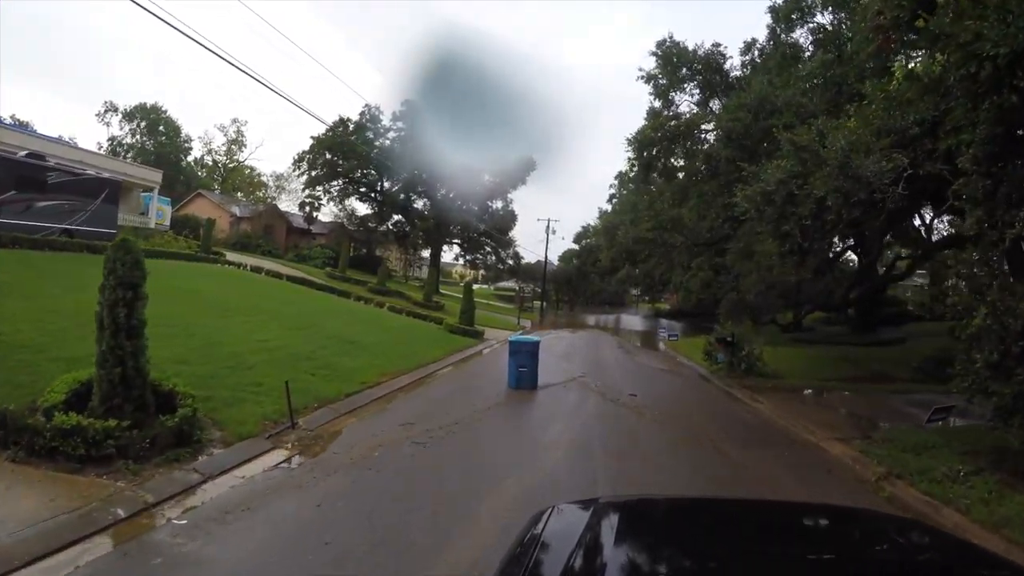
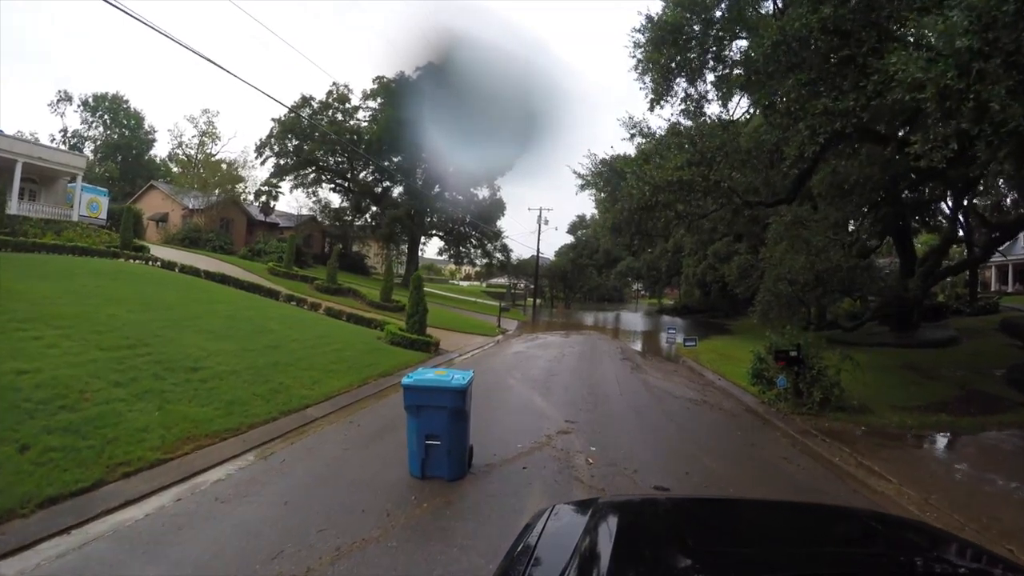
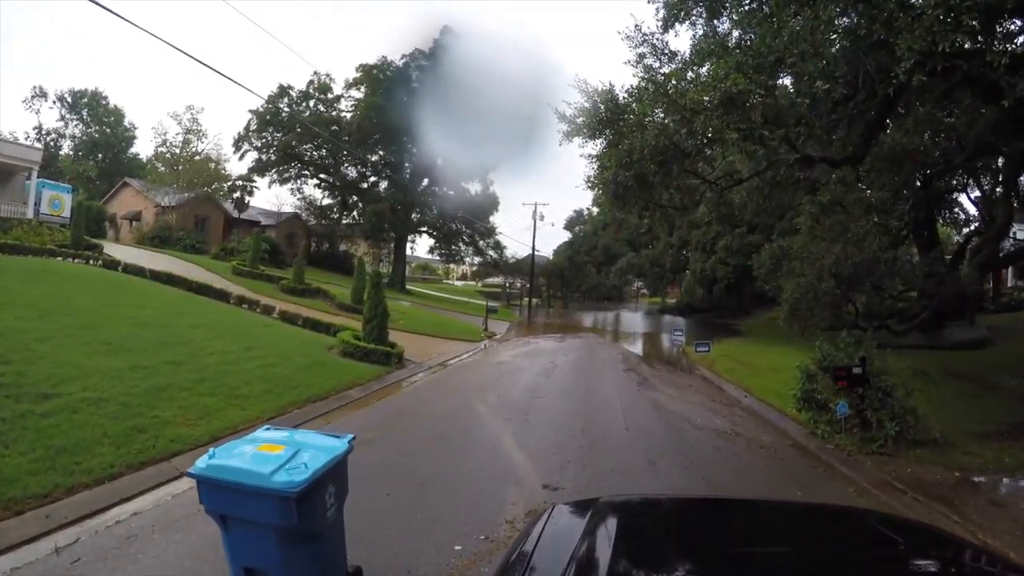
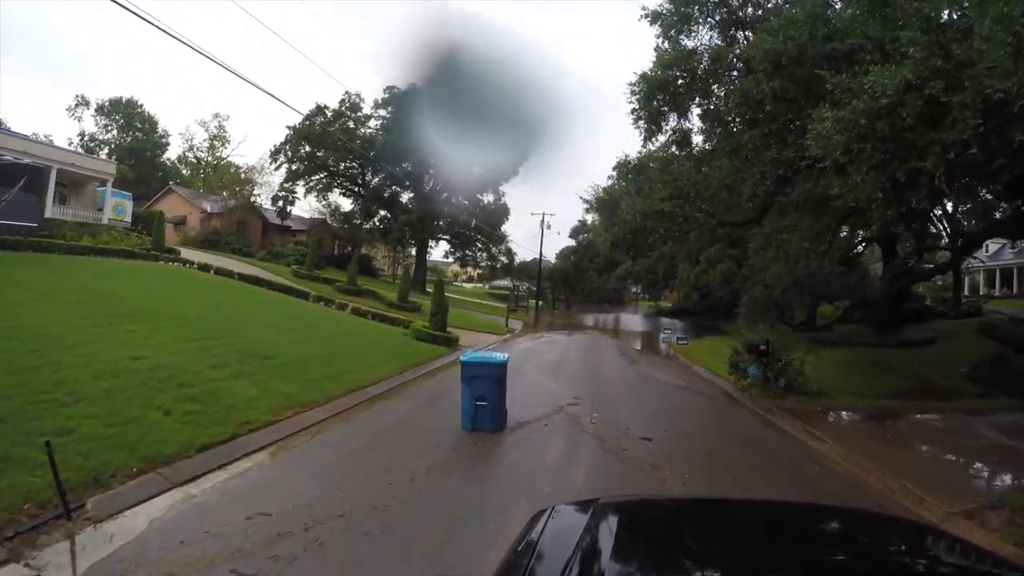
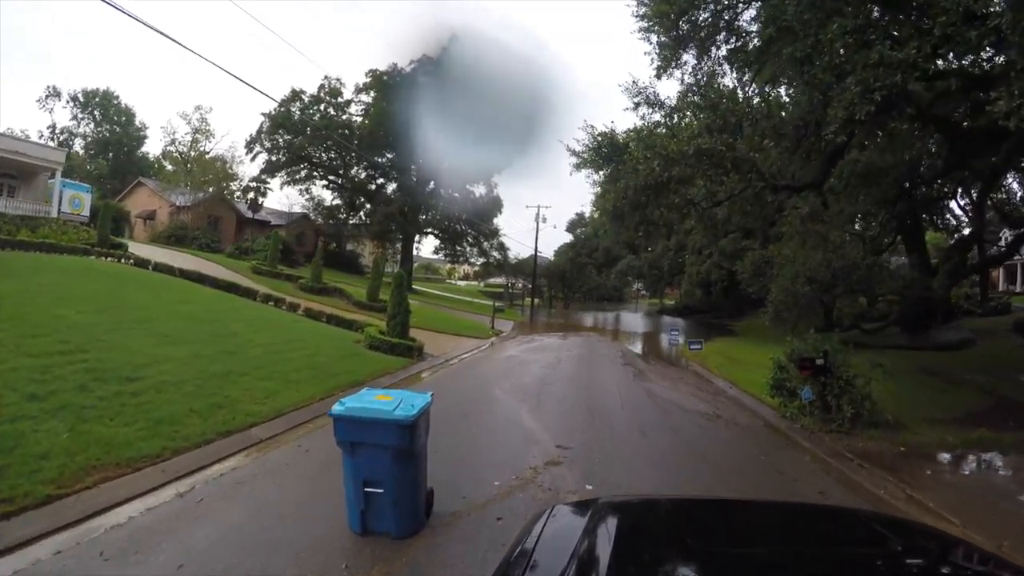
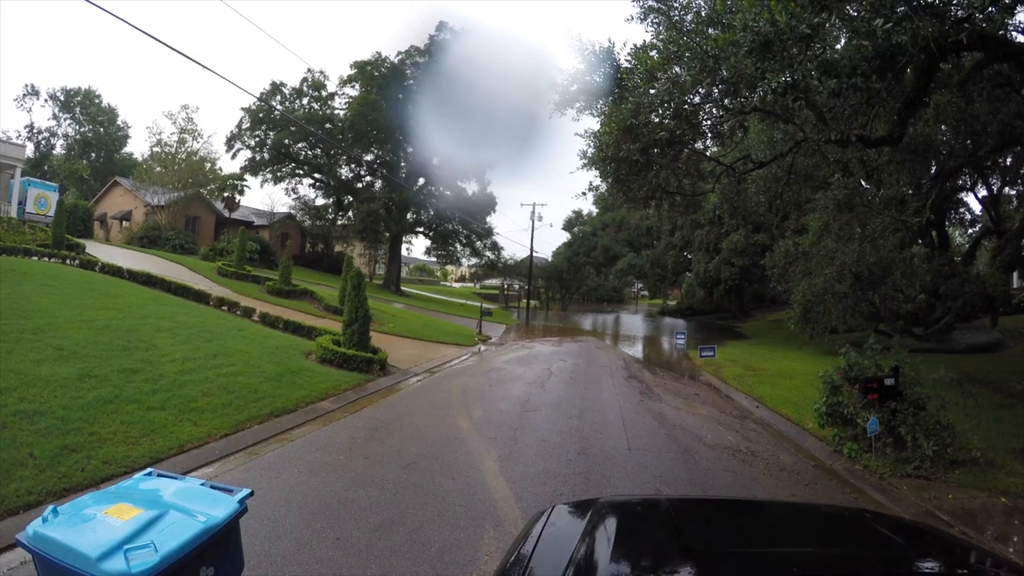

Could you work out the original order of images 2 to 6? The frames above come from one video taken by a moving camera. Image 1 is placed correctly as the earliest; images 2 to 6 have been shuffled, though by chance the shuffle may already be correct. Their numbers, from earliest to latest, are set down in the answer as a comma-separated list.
4, 2, 5, 3, 6
